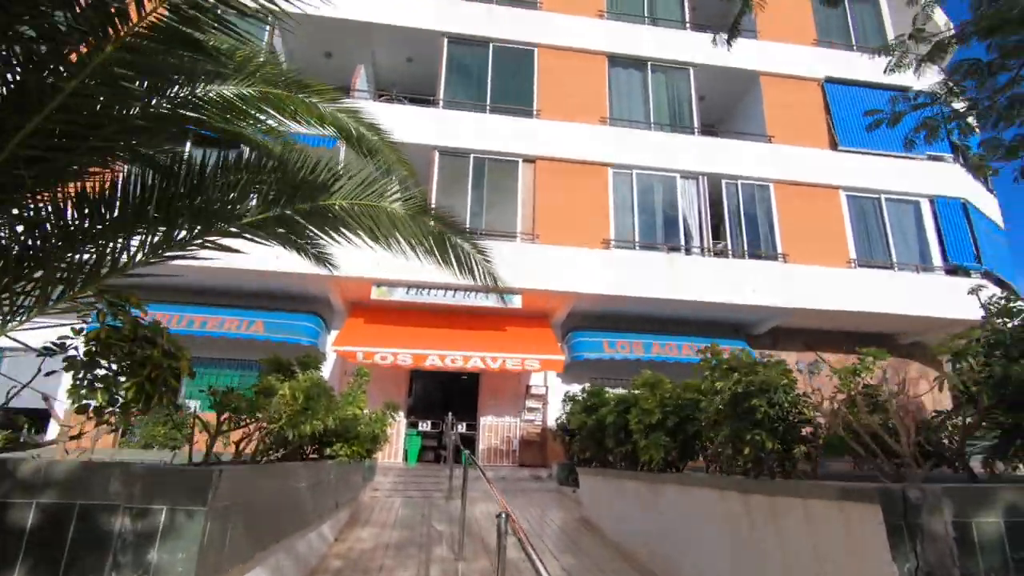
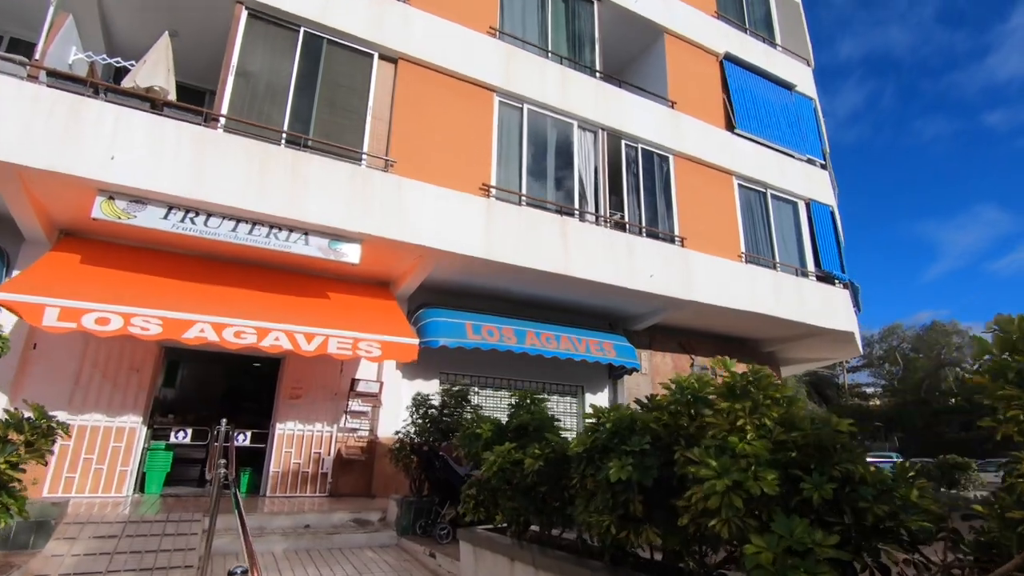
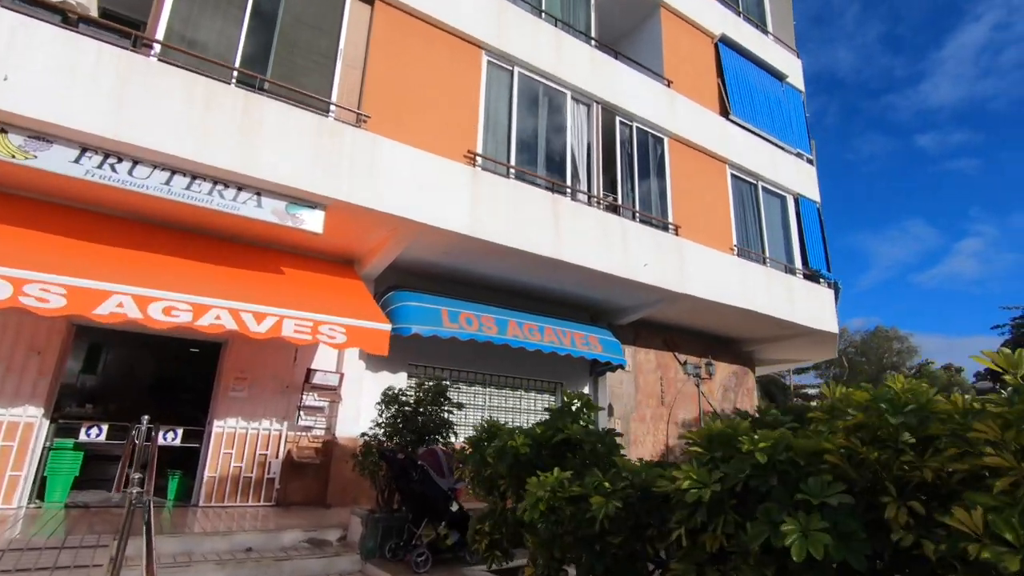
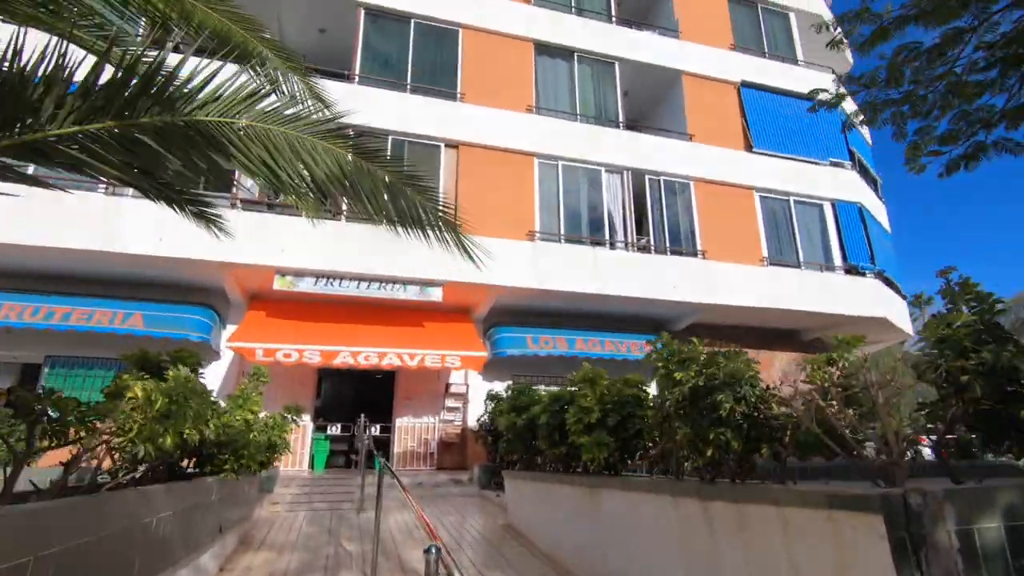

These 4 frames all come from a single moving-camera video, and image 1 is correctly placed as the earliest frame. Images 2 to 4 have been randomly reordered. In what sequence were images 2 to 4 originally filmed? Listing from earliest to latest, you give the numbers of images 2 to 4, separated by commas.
4, 2, 3
